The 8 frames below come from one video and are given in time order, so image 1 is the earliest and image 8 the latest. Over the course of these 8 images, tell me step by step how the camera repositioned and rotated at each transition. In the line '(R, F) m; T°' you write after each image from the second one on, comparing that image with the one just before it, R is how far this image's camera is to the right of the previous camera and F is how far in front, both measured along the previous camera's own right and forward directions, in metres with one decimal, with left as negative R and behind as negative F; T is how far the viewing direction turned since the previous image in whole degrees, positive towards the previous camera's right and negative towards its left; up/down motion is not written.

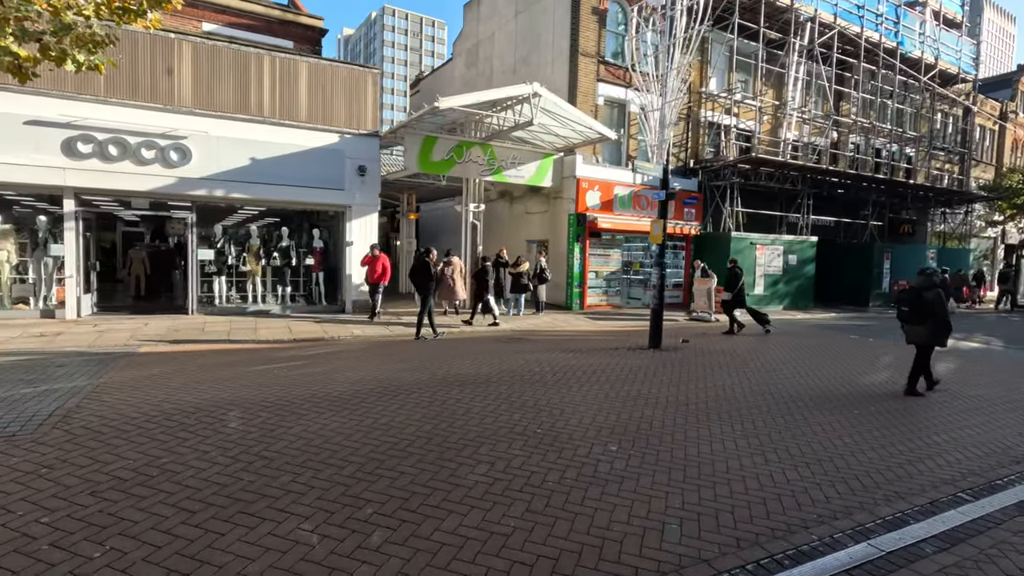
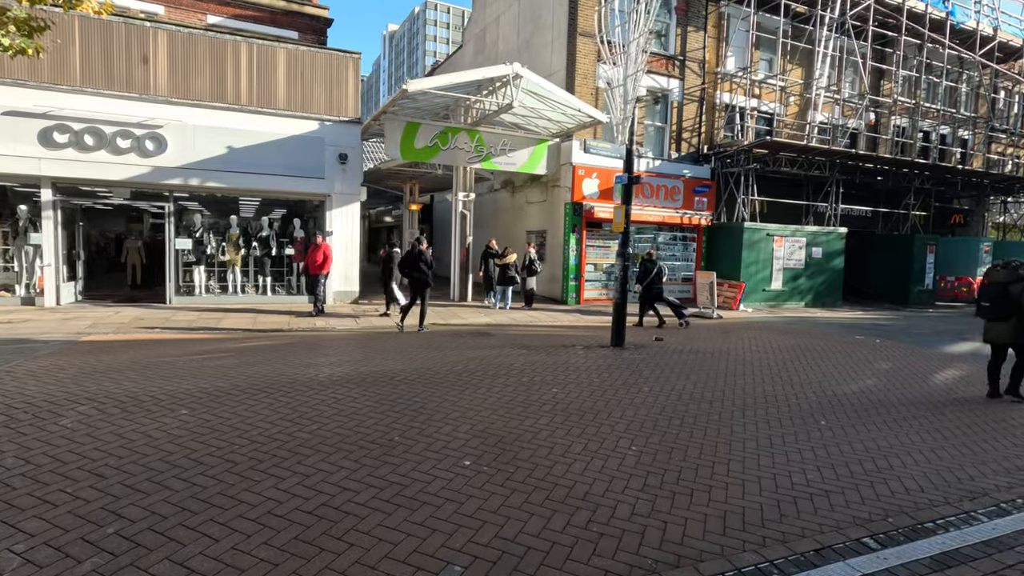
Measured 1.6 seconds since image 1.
(+1.7, +0.7) m; -5°
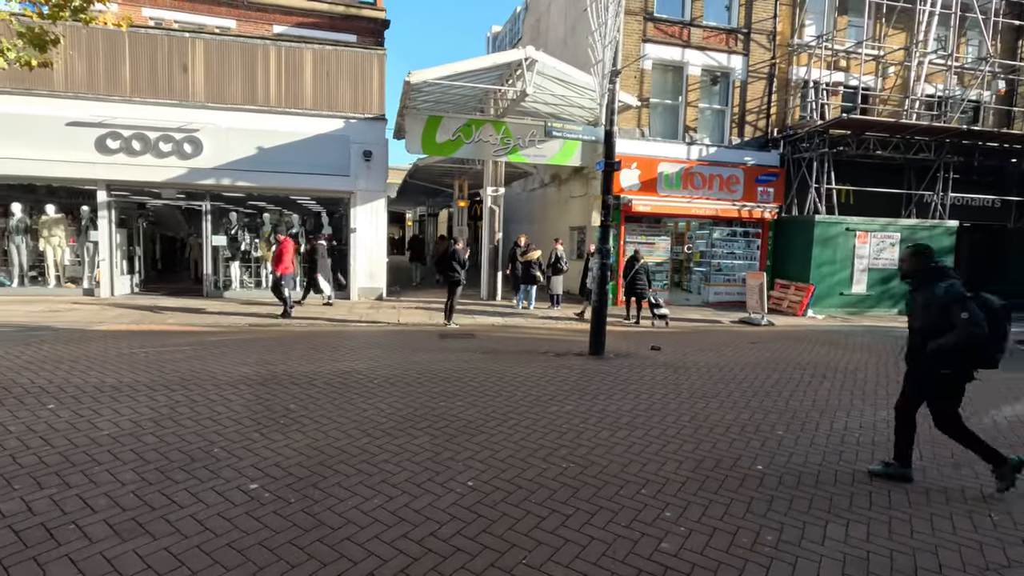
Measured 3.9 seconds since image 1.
(+2.1, +1.0) m; -11°
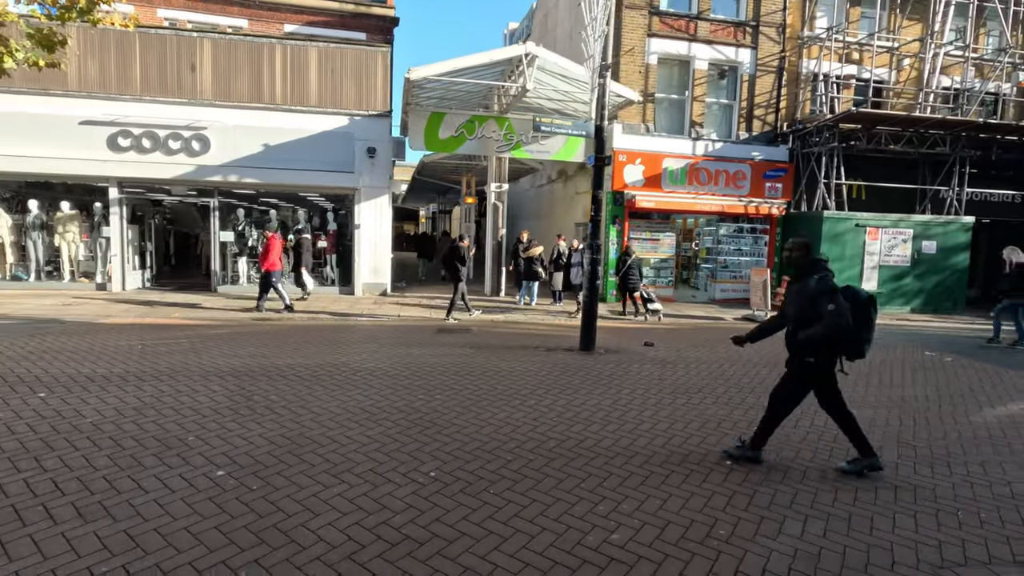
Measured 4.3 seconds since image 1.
(+0.4, 0.0) m; -2°
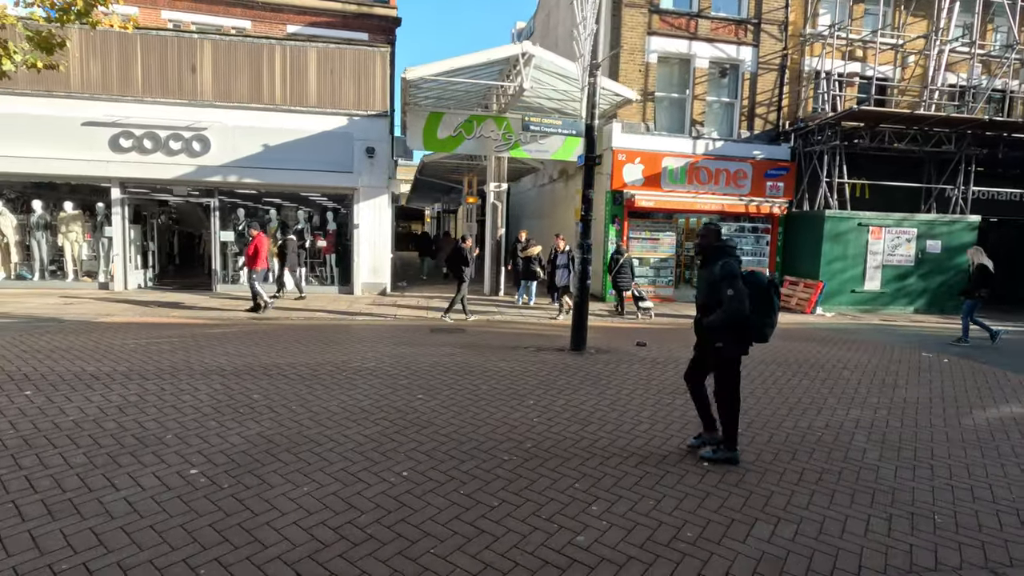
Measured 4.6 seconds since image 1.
(+0.3, 0.0) m; -1°
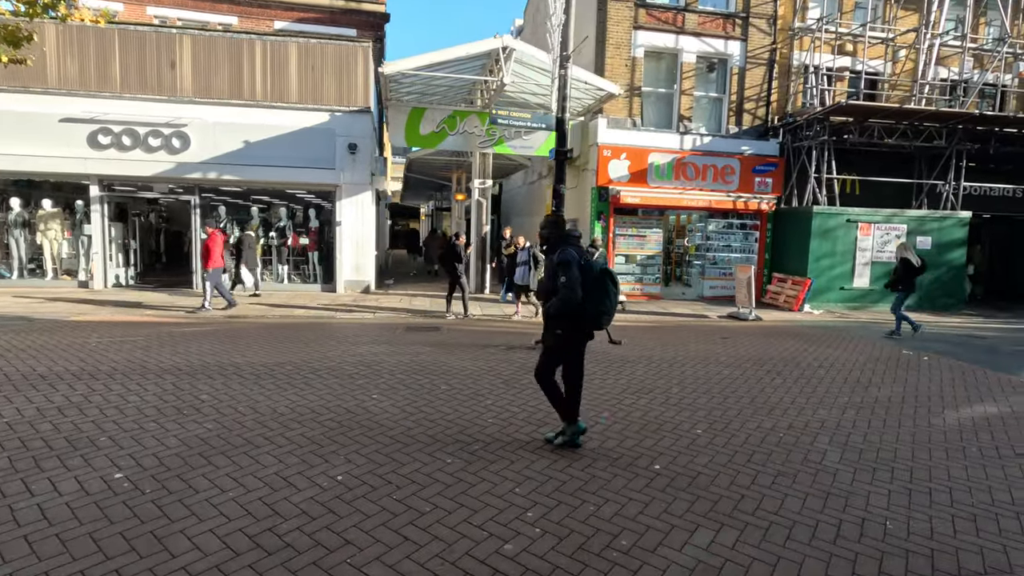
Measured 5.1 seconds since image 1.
(+0.4, +0.2) m; 0°
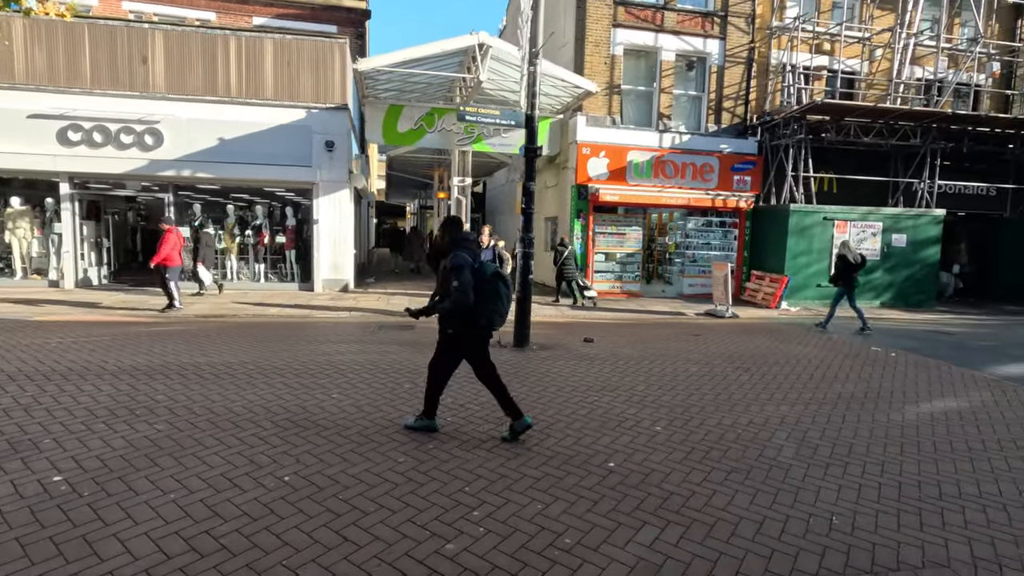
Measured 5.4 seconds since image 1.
(+0.3, 0.0) m; +1°
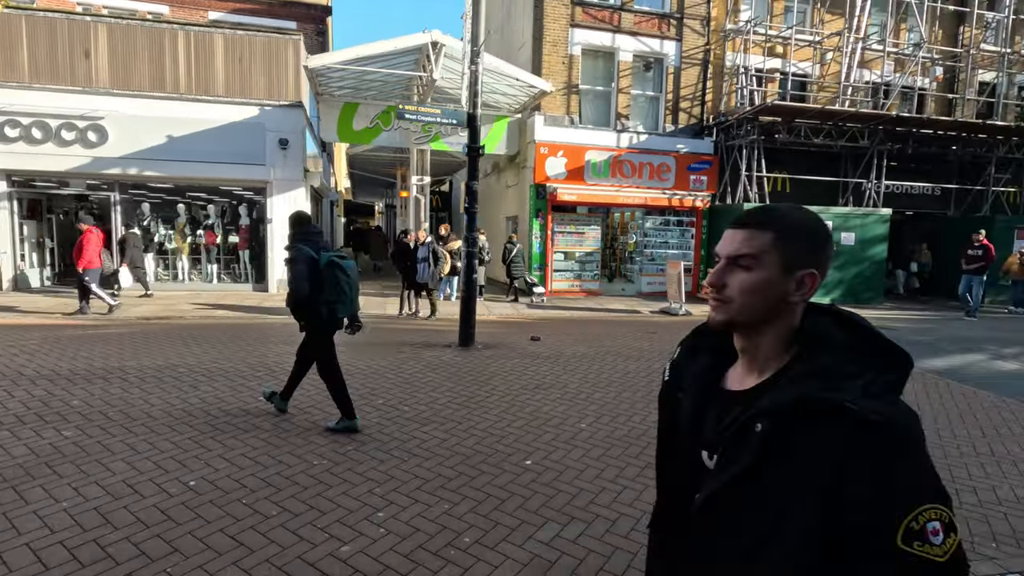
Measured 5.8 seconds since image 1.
(+0.5, 0.0) m; +3°
